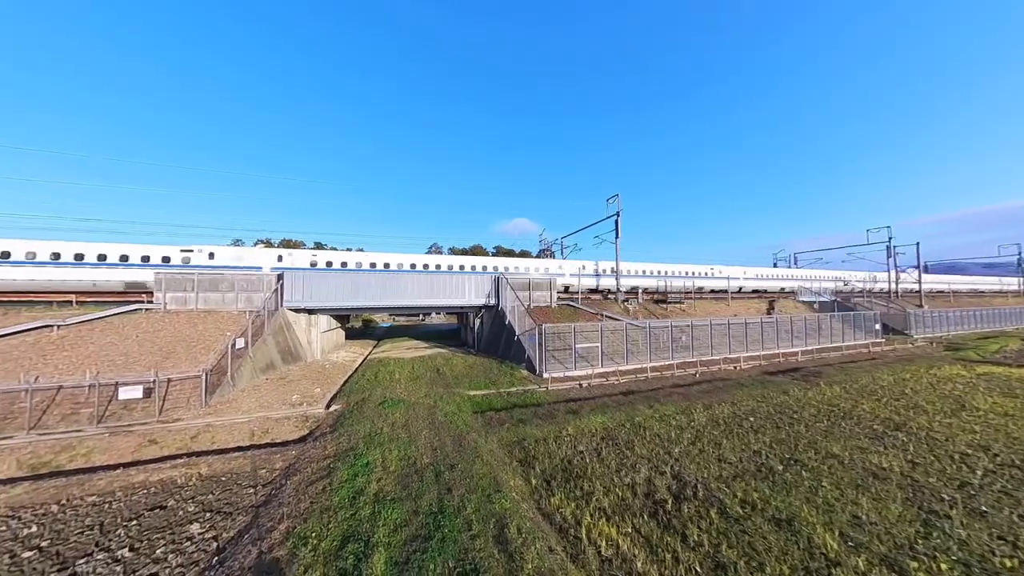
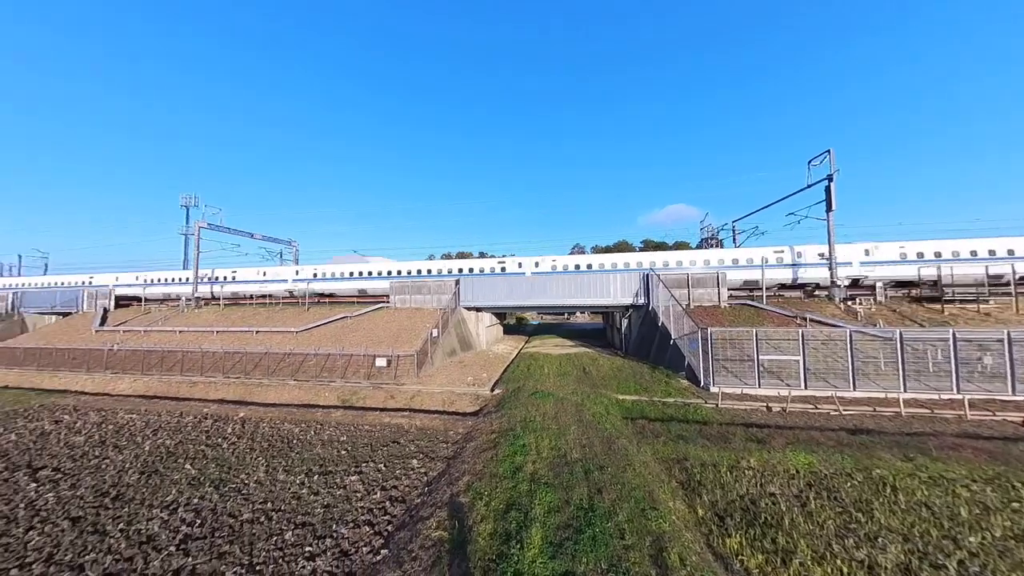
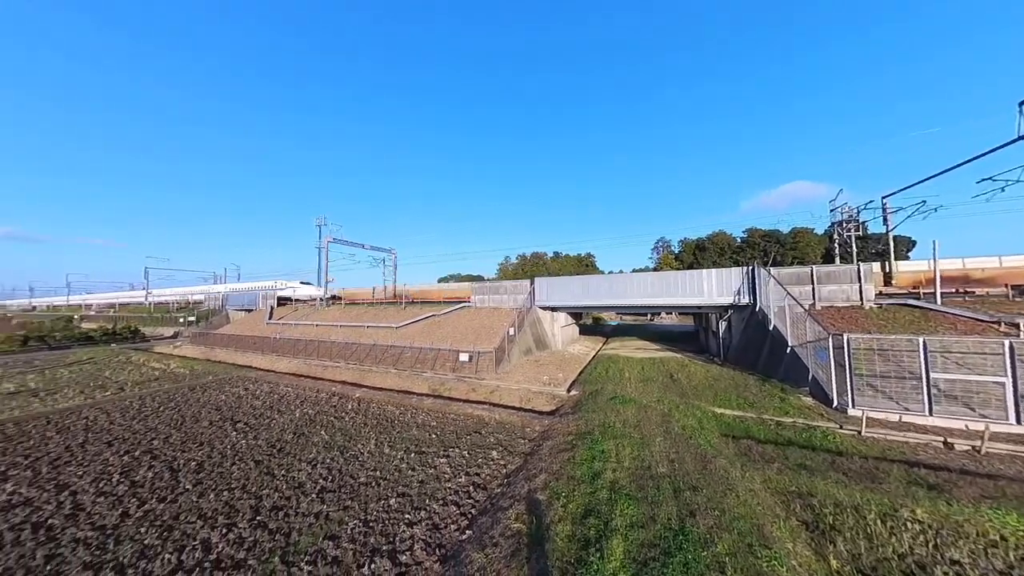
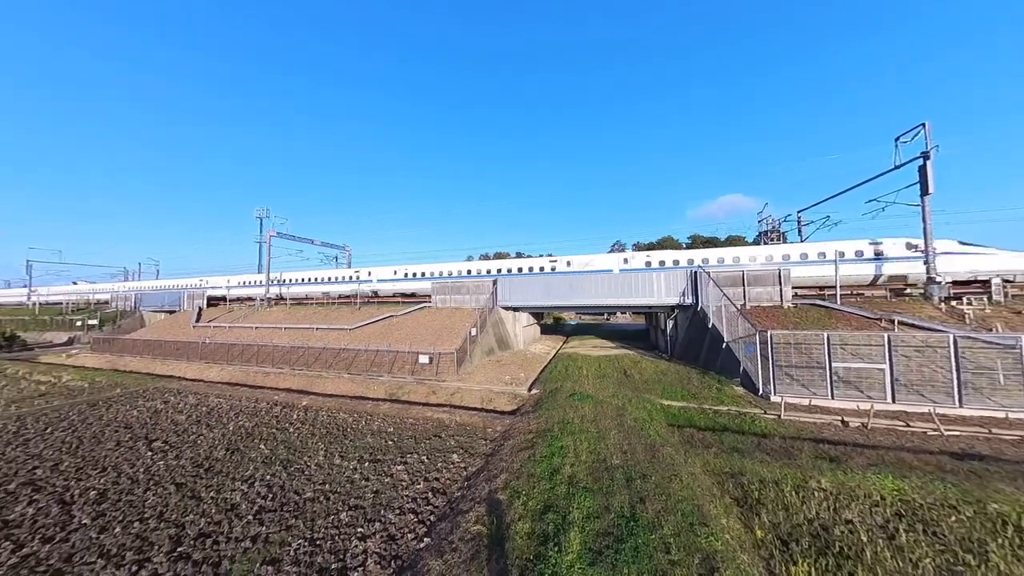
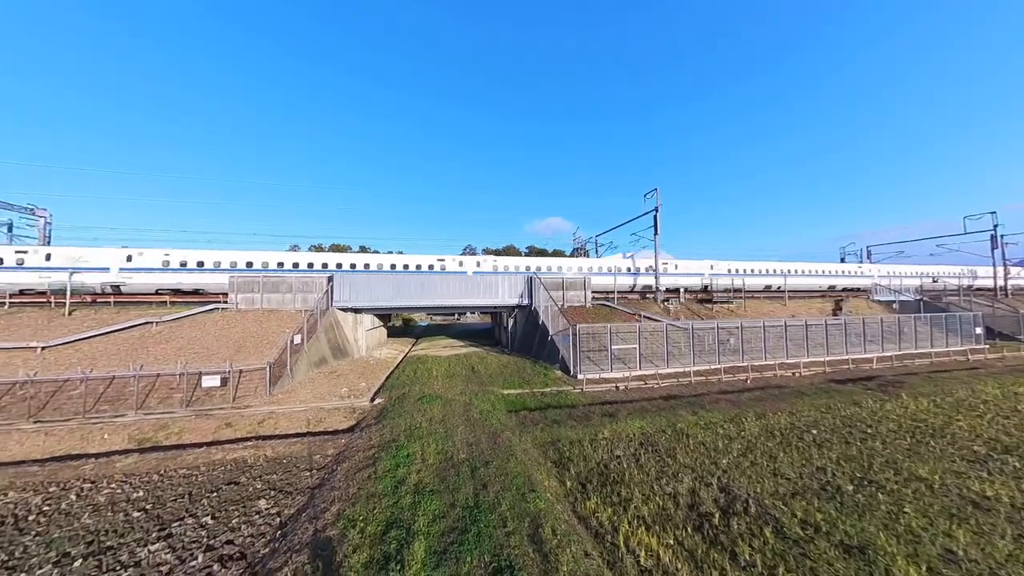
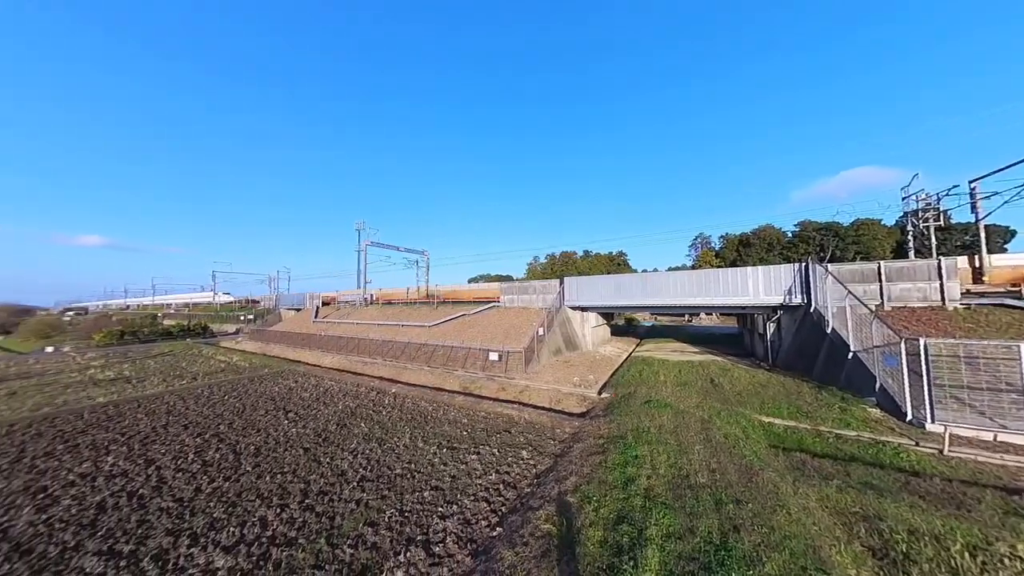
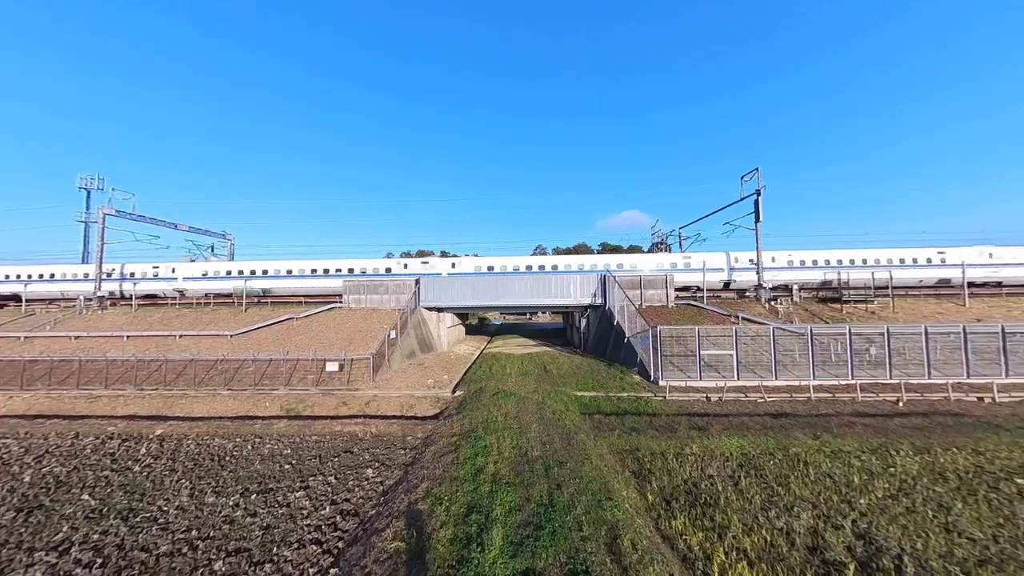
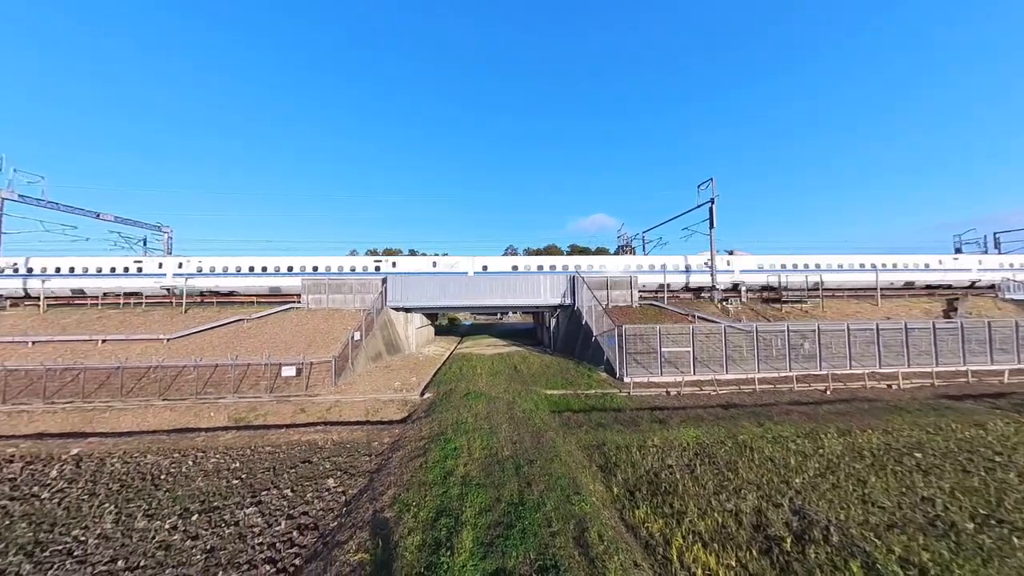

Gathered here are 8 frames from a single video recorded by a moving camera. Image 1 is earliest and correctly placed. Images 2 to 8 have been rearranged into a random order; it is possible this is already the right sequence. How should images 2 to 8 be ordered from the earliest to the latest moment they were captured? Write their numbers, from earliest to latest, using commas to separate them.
5, 8, 7, 2, 4, 3, 6
